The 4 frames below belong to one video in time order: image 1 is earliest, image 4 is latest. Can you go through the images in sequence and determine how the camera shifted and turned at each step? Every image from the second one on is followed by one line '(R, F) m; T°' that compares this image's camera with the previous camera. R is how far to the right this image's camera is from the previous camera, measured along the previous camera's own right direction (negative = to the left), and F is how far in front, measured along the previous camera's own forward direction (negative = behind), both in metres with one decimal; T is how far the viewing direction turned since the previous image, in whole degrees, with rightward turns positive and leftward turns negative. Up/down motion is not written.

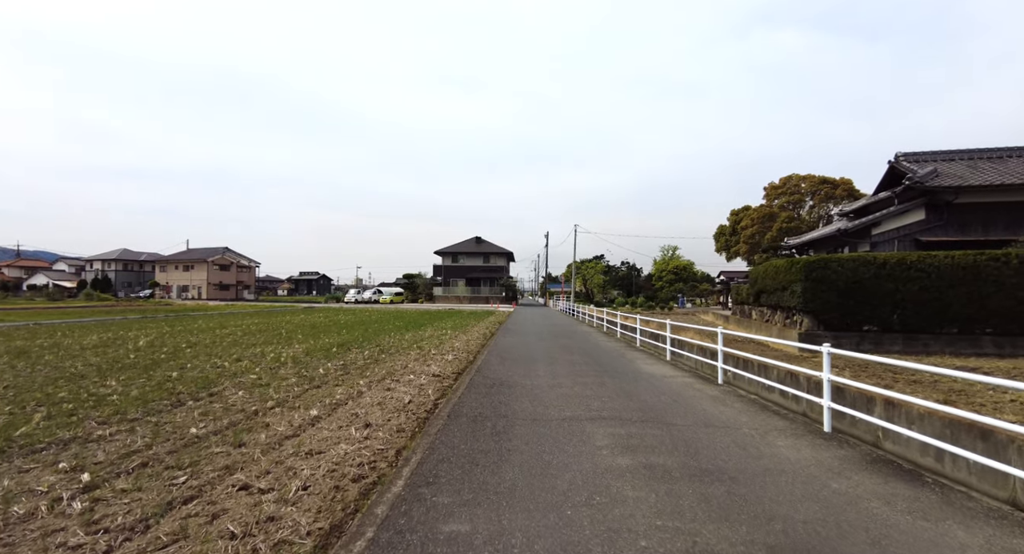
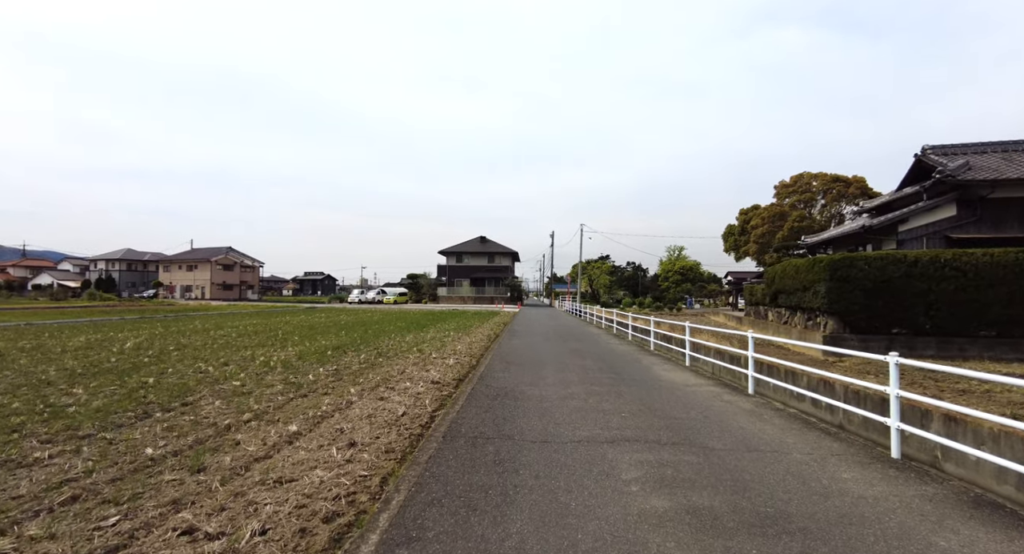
(0.0, +0.6) m; -1°
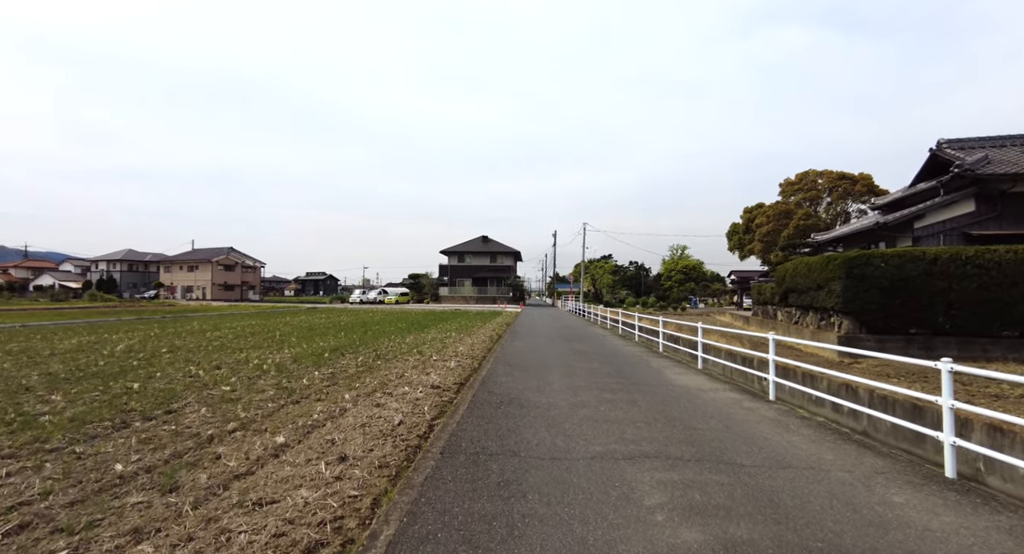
(0.0, +0.4) m; 0°
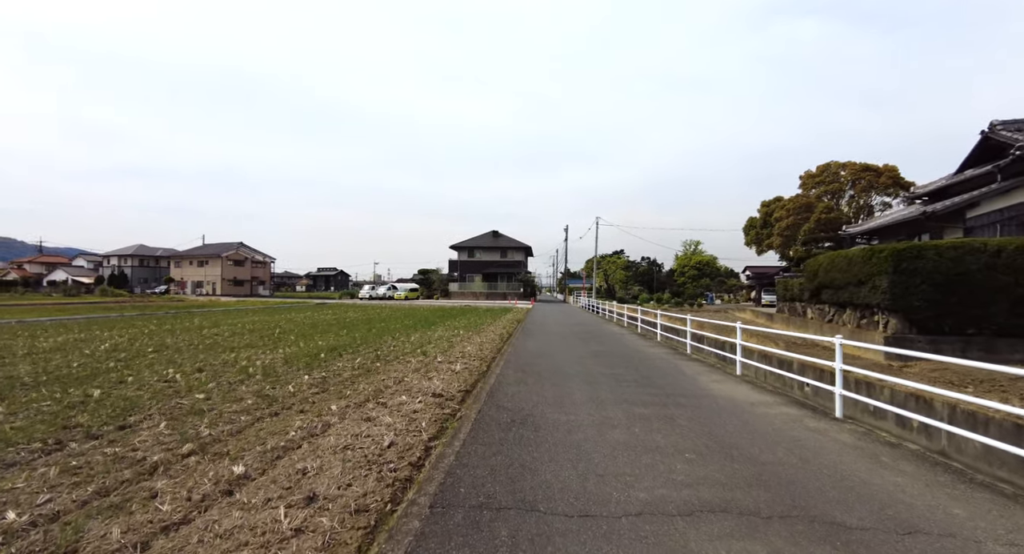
(0.0, +0.9) m; -1°
